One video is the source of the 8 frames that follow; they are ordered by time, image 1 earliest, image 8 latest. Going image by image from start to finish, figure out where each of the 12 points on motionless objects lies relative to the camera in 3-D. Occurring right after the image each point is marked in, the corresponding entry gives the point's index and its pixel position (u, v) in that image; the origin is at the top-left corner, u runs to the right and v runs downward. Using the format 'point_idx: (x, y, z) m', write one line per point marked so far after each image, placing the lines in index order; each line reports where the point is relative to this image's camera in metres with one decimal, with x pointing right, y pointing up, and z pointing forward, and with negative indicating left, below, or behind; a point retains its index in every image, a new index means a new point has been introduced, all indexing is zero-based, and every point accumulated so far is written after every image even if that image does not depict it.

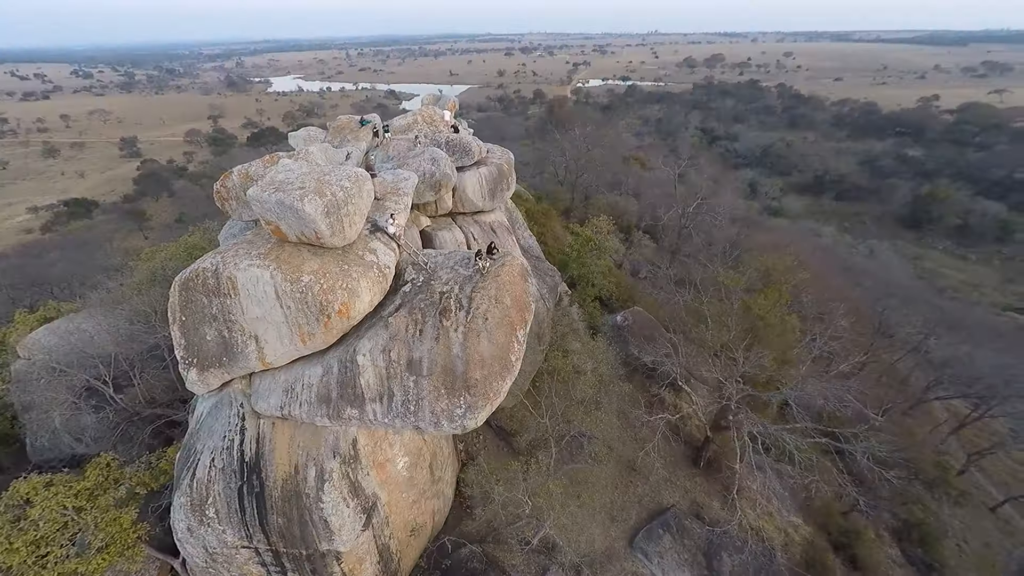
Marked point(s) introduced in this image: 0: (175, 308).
0: (-6.6, -0.4, +8.4) m
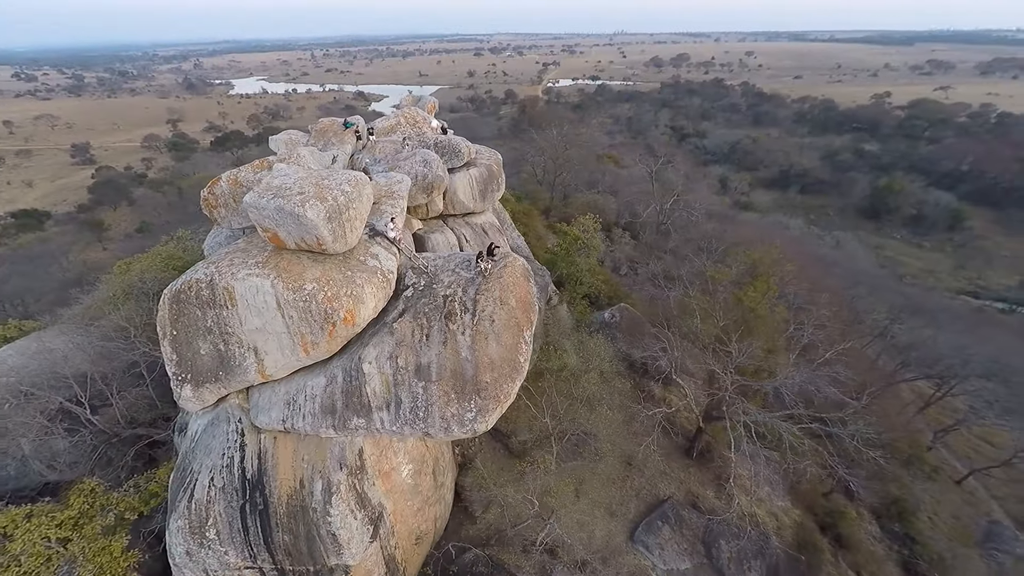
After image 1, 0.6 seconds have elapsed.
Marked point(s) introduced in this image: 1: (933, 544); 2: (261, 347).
0: (-6.4, -0.6, +8.0) m
1: (+15.3, -9.5, +15.9) m
2: (-4.6, -1.1, +7.8) m
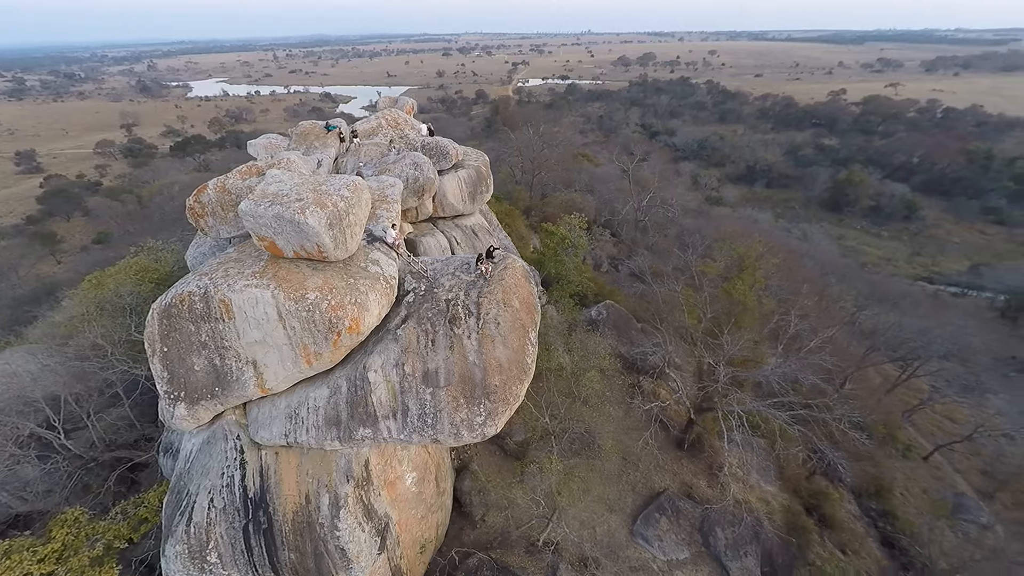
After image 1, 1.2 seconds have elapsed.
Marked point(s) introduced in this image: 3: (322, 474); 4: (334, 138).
0: (-6.3, -0.9, +7.6) m
1: (+15.3, -9.0, +16.7) m
2: (-4.4, -1.3, +7.5) m
3: (-3.6, -3.5, +8.1) m
4: (-5.8, +4.9, +13.9) m
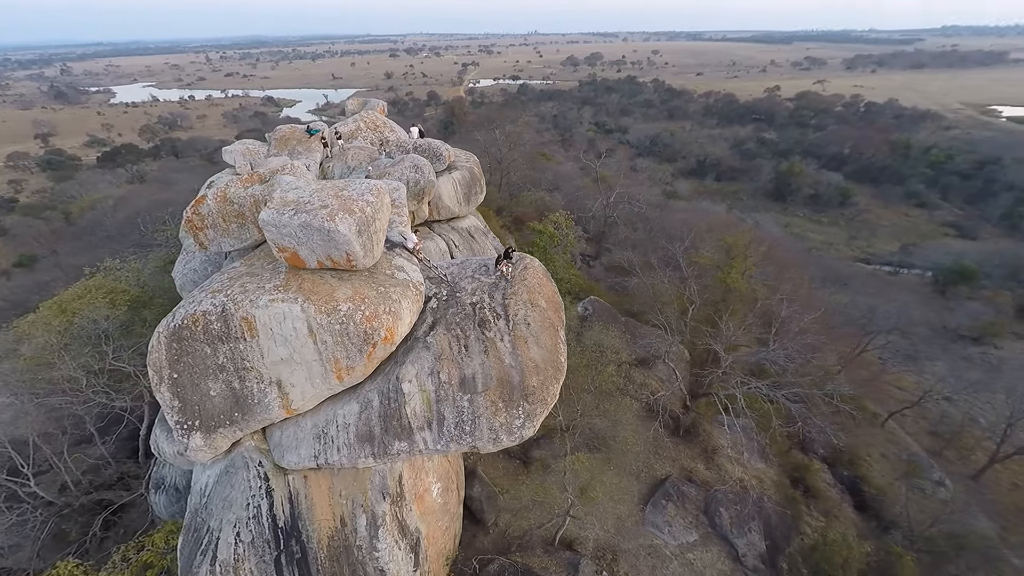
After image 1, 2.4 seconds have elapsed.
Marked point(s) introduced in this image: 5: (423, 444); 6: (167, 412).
0: (-5.6, -1.2, +6.9) m
1: (+15.4, -8.1, +18.1) m
2: (-3.7, -1.5, +7.0) m
3: (-2.8, -3.7, +7.7) m
4: (-6.0, +4.5, +13.3) m
5: (-1.6, -2.8, +7.6) m
6: (-5.7, -2.1, +7.1) m
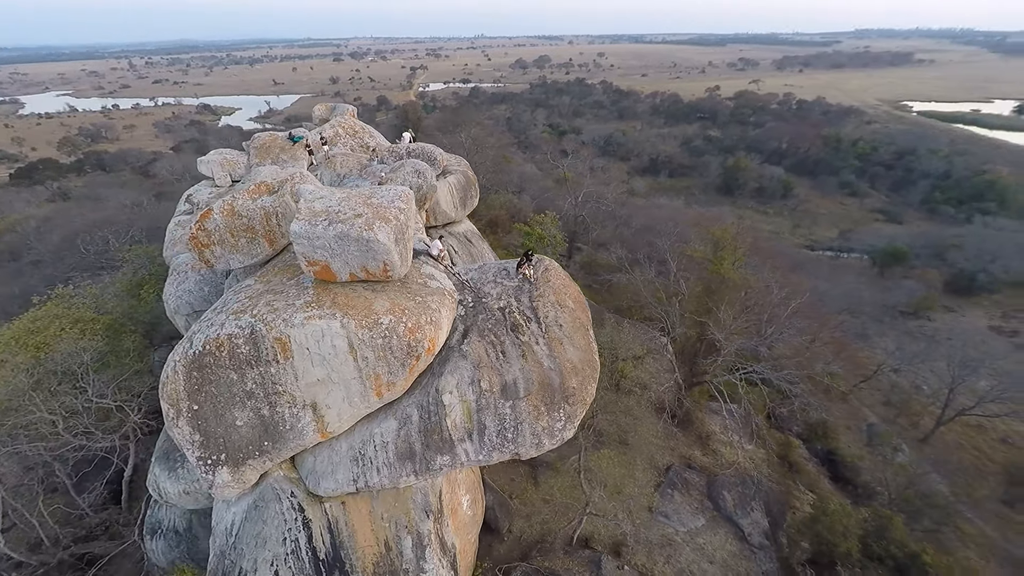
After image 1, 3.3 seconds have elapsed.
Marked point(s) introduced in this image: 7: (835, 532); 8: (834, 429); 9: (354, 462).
0: (-4.8, -1.6, +6.3) m
1: (+15.4, -7.3, +19.4) m
2: (-2.9, -1.7, +6.6) m
3: (-1.9, -3.9, +7.3) m
4: (-6.2, +4.1, +12.6) m
5: (-0.8, -2.9, +7.4) m
6: (-4.9, -2.4, +6.5) m
7: (+9.9, -7.4, +13.0) m
8: (+15.7, -6.8, +20.4) m
9: (-2.6, -2.9, +7.0) m
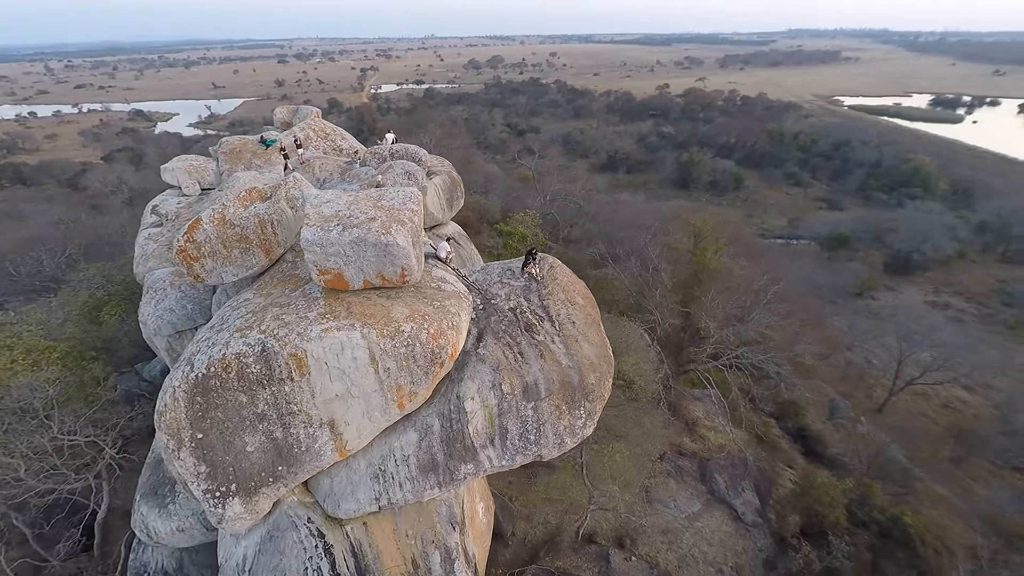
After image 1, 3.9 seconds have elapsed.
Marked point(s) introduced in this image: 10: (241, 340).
0: (-4.4, -1.8, +5.8) m
1: (+15.0, -6.6, +20.5) m
2: (-2.5, -1.9, +6.2) m
3: (-1.5, -4.0, +7.0) m
4: (-6.6, +3.8, +11.9) m
5: (-0.4, -2.9, +7.2) m
6: (-4.4, -2.7, +6.0) m
7: (+10.0, -6.9, +13.7) m
8: (+15.1, -6.0, +21.6) m
9: (-2.1, -3.0, +6.7) m
10: (-3.7, -0.7, +5.8) m
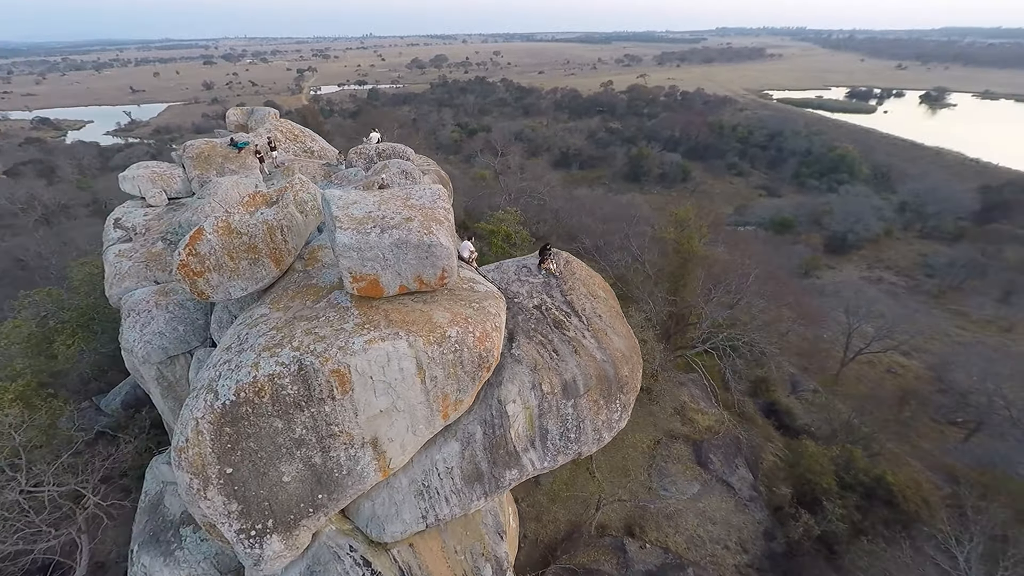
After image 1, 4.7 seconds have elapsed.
0: (-3.5, -2.0, +5.1) m
1: (+14.4, -5.6, +21.8) m
2: (-1.7, -2.0, +5.7) m
3: (-0.7, -4.0, +6.7) m
4: (-6.7, +3.4, +11.0) m
5: (+0.3, -2.9, +6.9) m
6: (-3.6, -2.9, +5.3) m
7: (+10.2, -6.2, +14.6) m
8: (+14.4, -5.0, +22.9) m
9: (-1.3, -3.0, +6.3) m
10: (-2.9, -0.9, +5.3) m
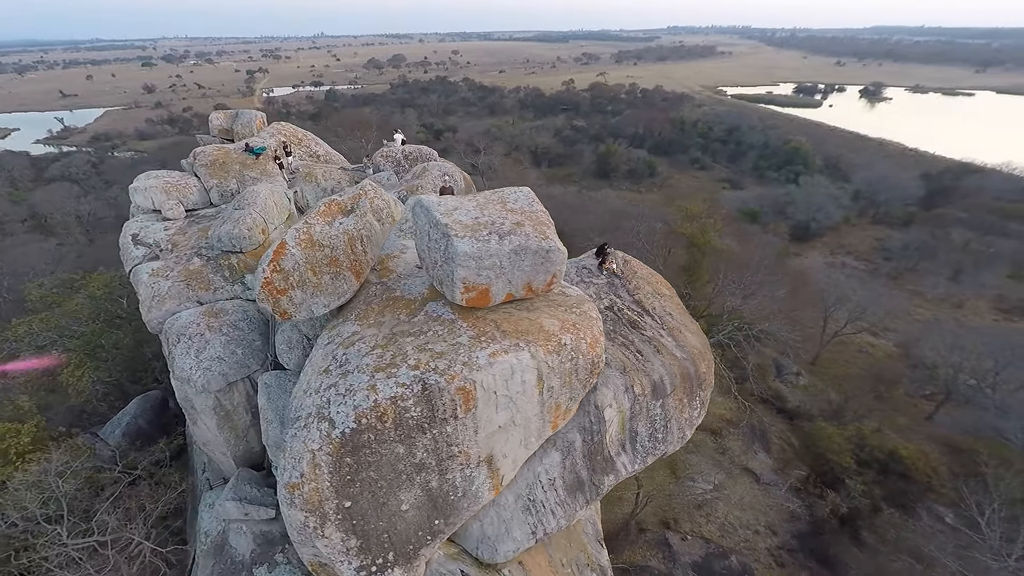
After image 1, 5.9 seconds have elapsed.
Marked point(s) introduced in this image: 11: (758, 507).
0: (-1.9, -2.2, +4.7) m
1: (+14.8, -4.9, +22.8) m
2: (-0.2, -2.1, +5.5) m
3: (+0.9, -4.1, +6.5) m
4: (-5.8, +3.0, +10.3) m
5: (+1.8, -2.9, +6.8) m
6: (-1.9, -3.1, +4.9) m
7: (+11.2, -5.8, +15.2) m
8: (+14.7, -4.3, +23.8) m
9: (+0.2, -3.1, +6.0) m
10: (-1.4, -1.0, +4.9) m
11: (+8.3, -7.3, +14.4) m
